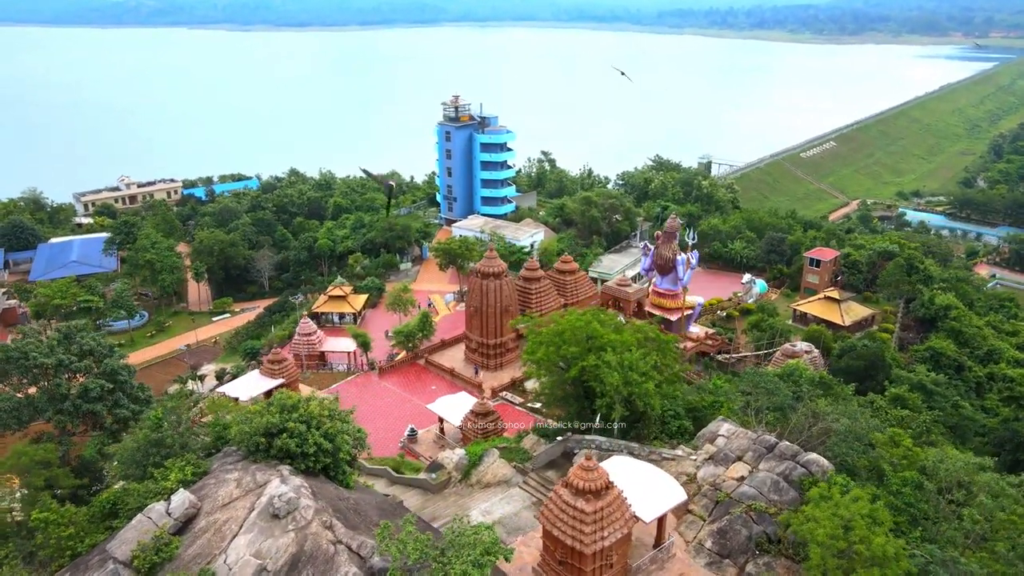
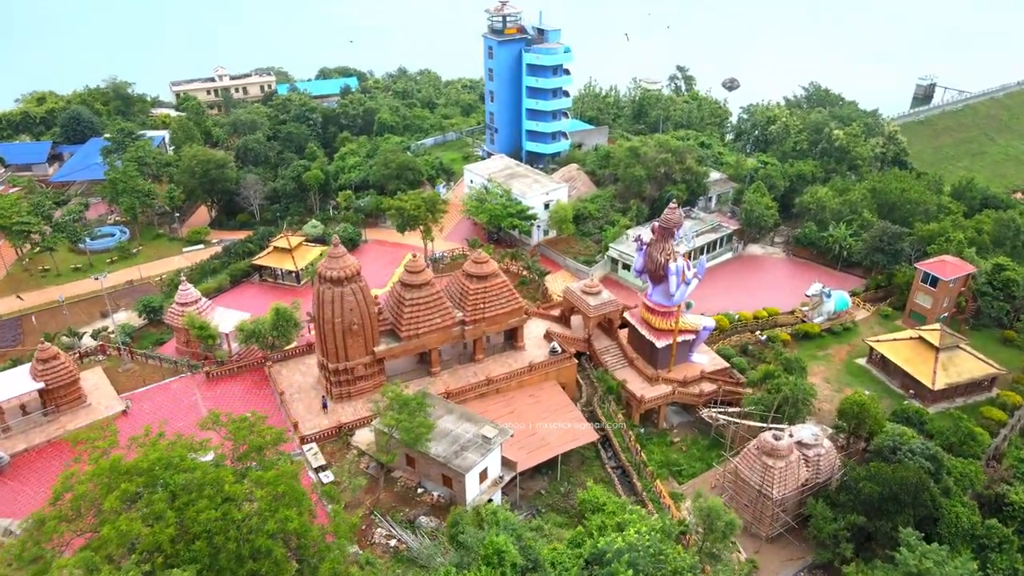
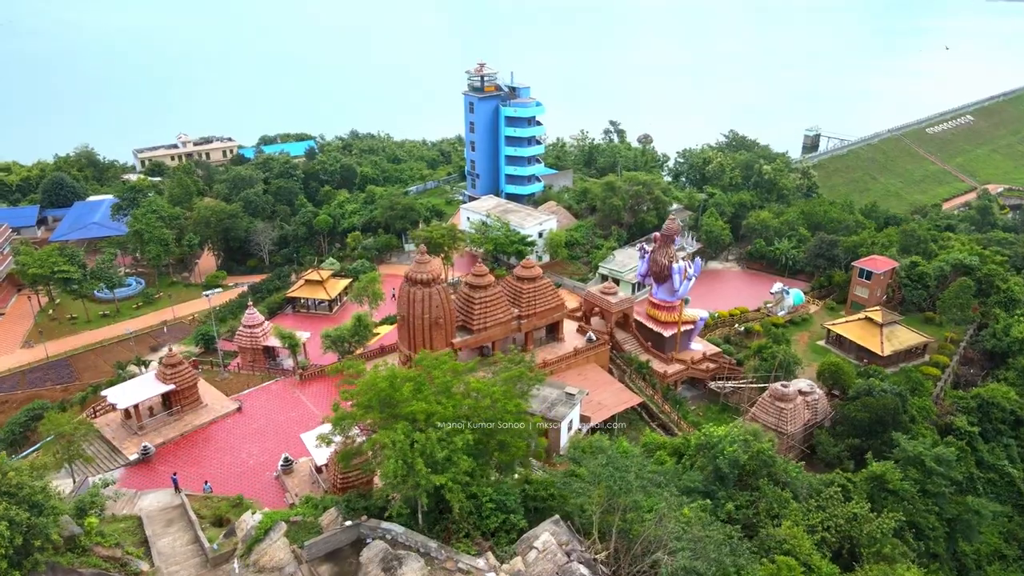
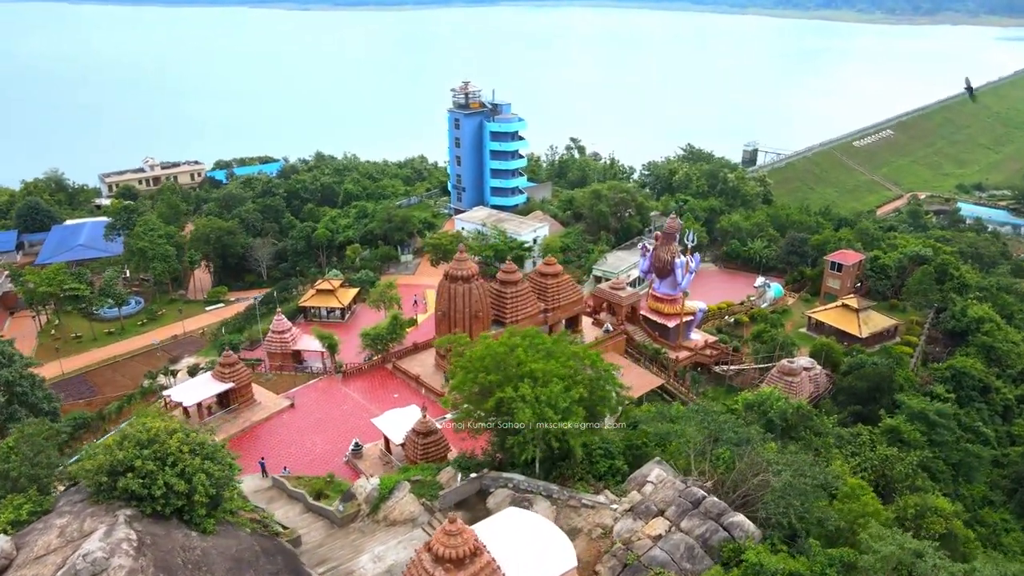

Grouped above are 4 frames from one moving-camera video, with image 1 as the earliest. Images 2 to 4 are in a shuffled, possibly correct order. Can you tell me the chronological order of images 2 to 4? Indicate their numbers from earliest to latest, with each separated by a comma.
4, 3, 2
